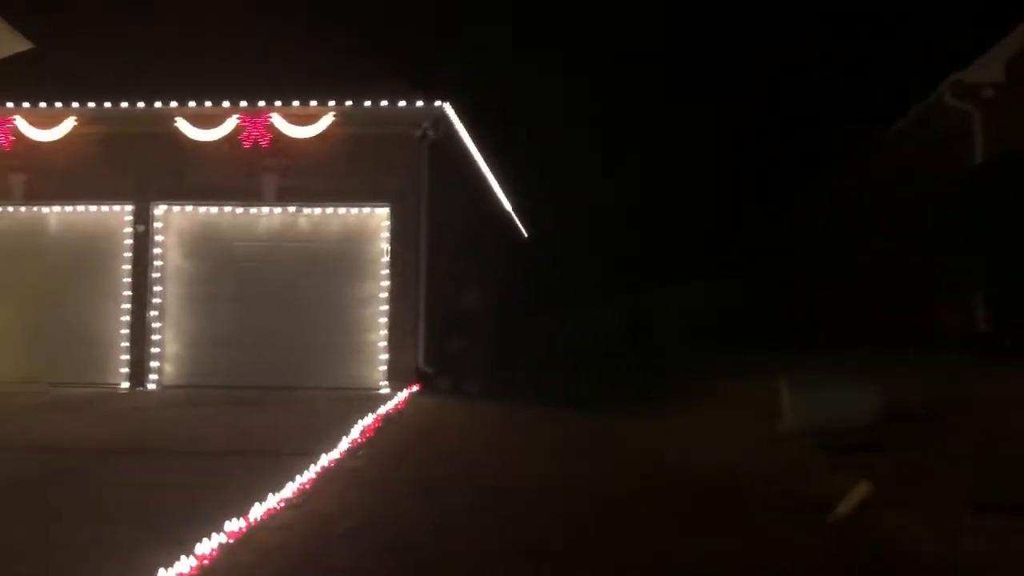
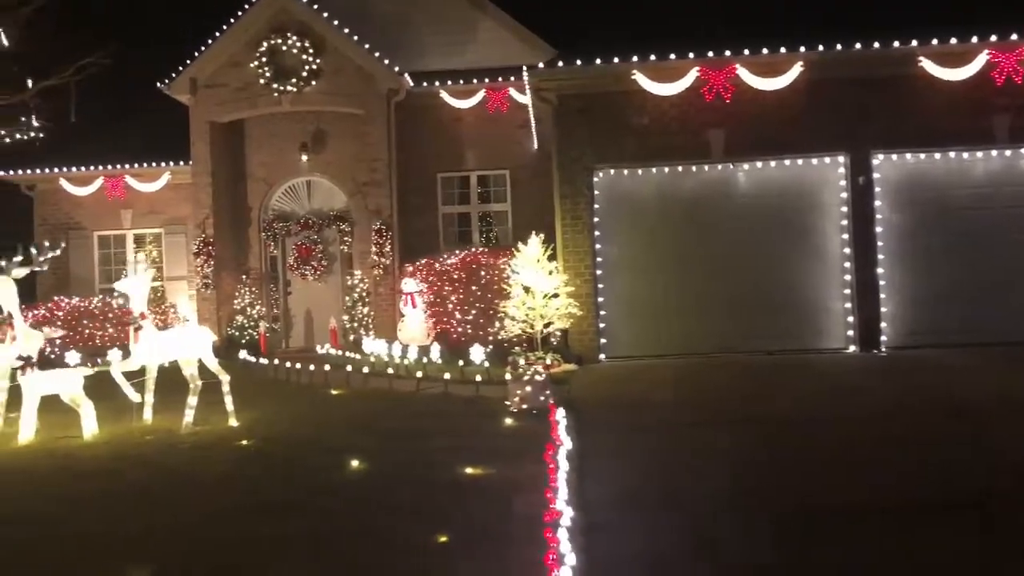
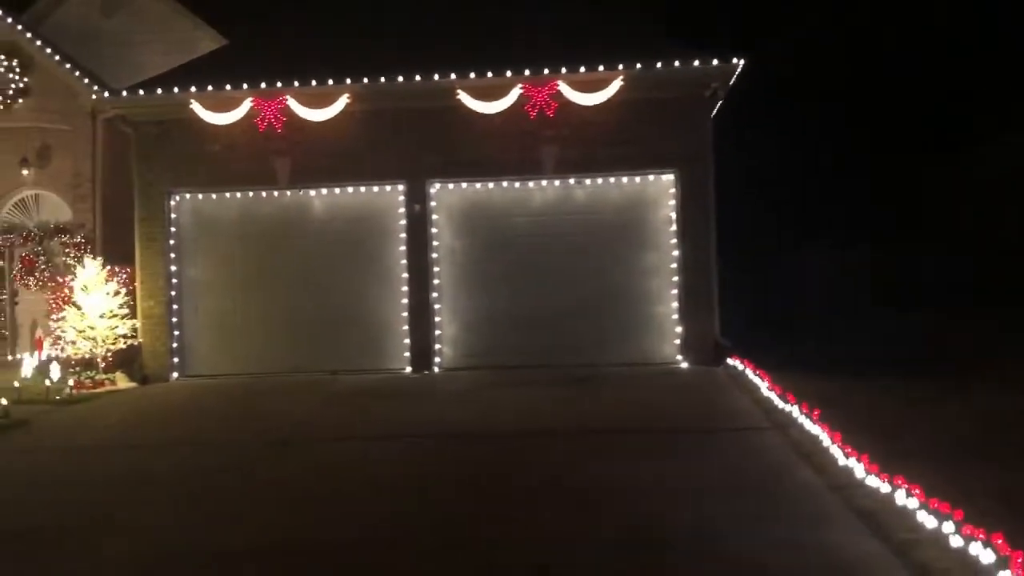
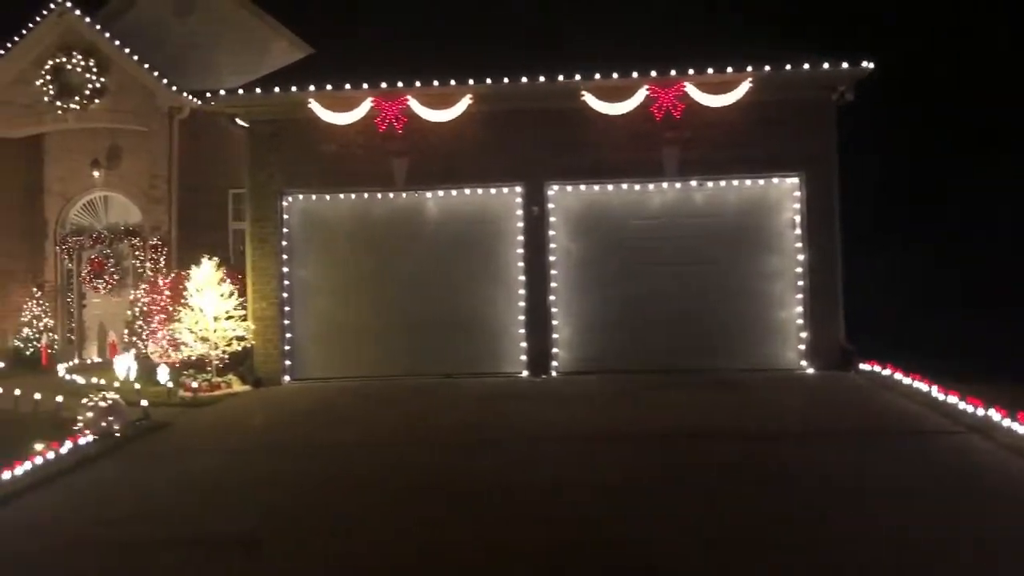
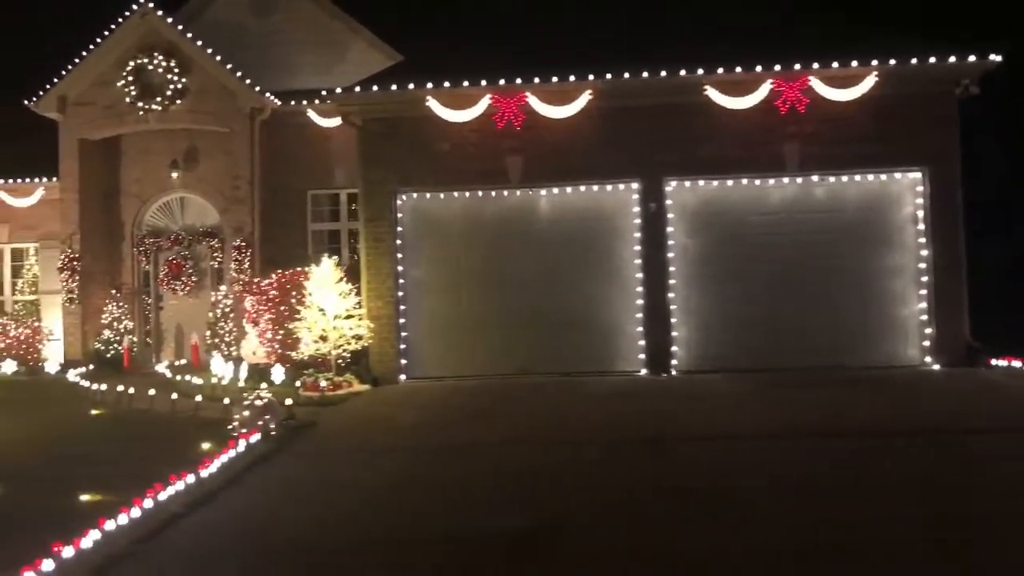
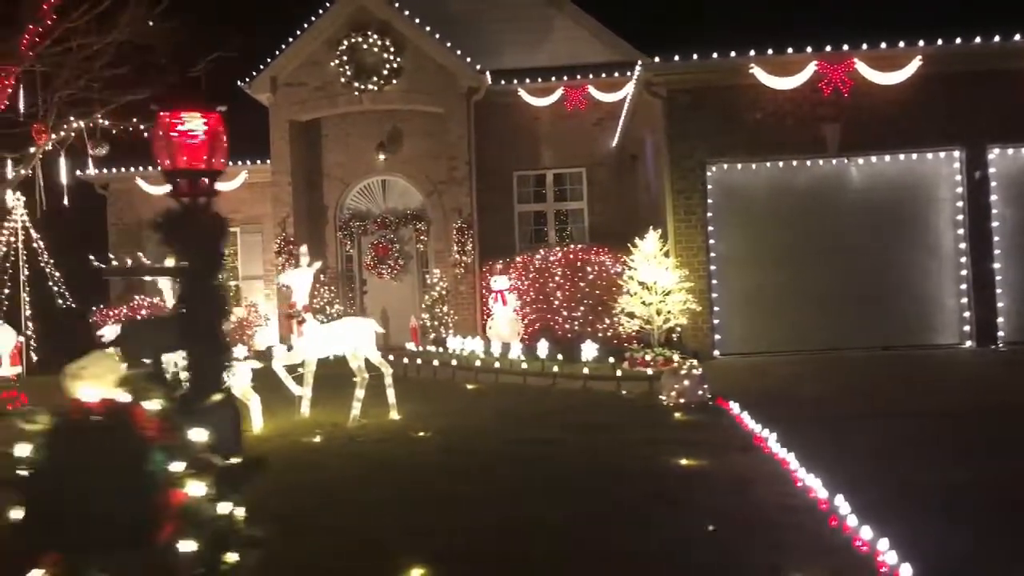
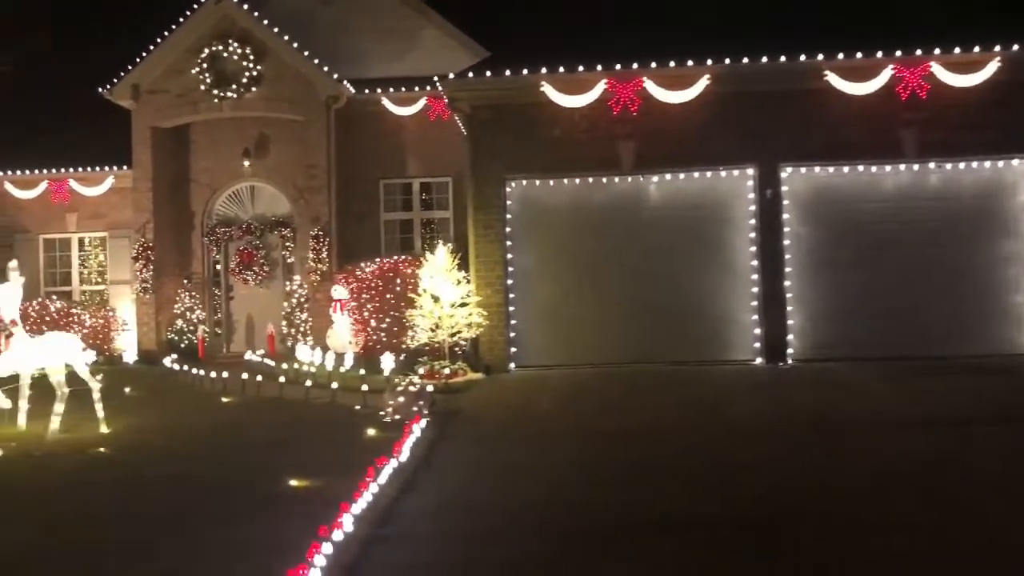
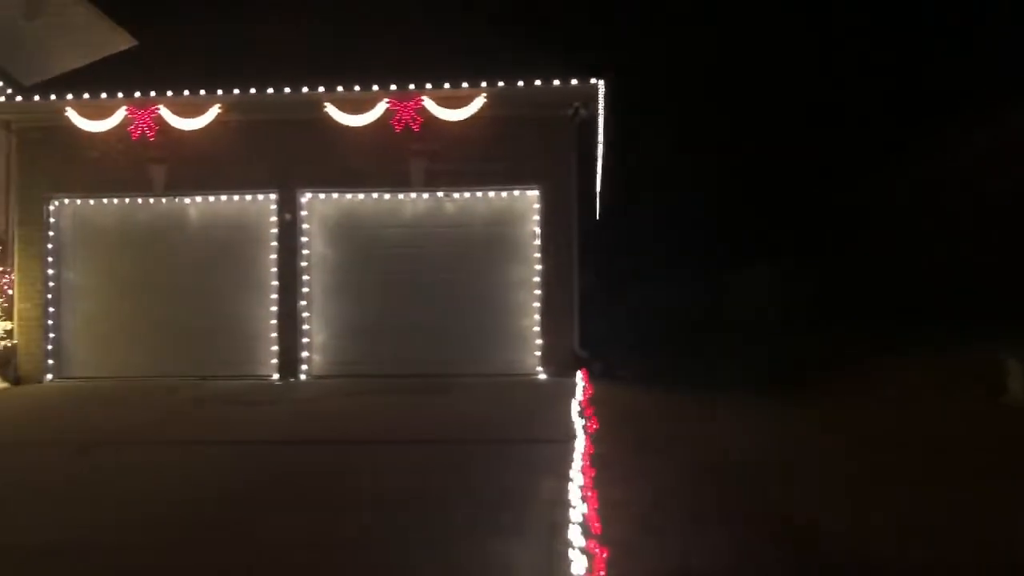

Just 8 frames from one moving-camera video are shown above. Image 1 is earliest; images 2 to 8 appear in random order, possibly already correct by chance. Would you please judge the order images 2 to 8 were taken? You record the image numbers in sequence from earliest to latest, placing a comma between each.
8, 3, 4, 5, 7, 2, 6
